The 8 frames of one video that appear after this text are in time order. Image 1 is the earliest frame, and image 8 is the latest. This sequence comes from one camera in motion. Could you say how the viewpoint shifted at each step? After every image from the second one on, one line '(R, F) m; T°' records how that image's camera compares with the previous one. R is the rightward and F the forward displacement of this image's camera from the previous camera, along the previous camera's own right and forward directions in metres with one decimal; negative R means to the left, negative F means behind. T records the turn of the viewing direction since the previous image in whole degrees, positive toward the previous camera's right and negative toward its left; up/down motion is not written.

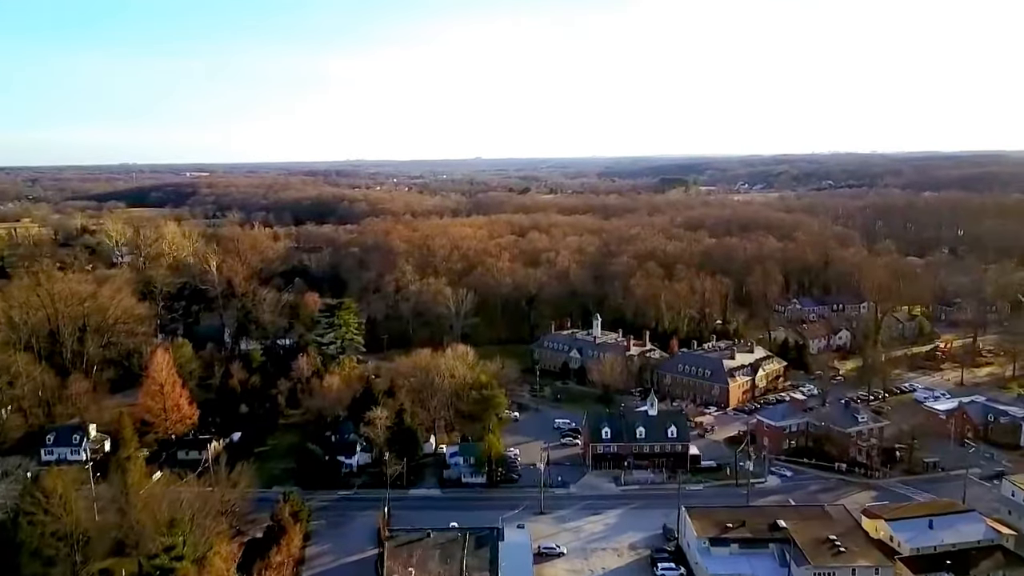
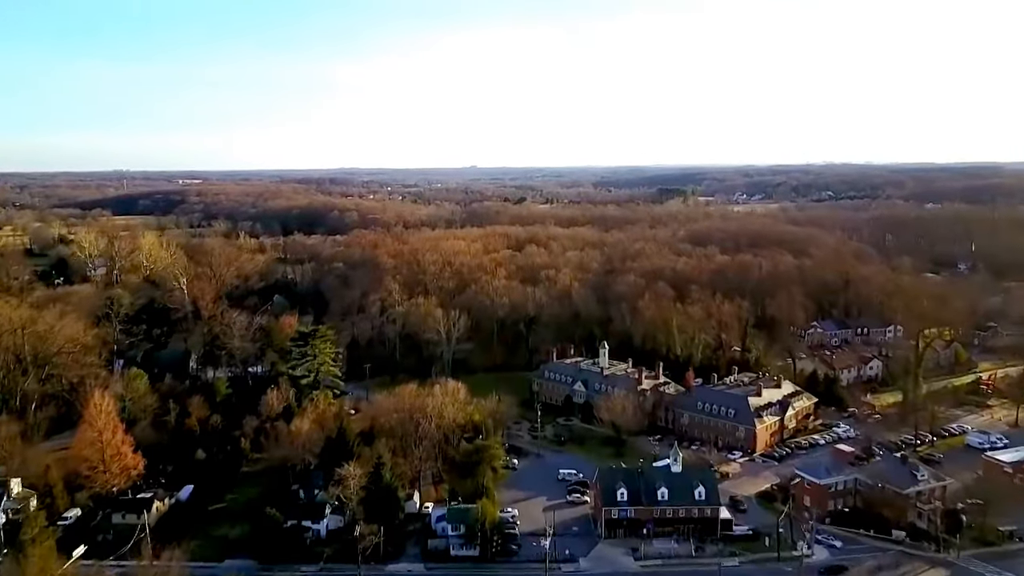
(-0.1, +4.1) m; 0°
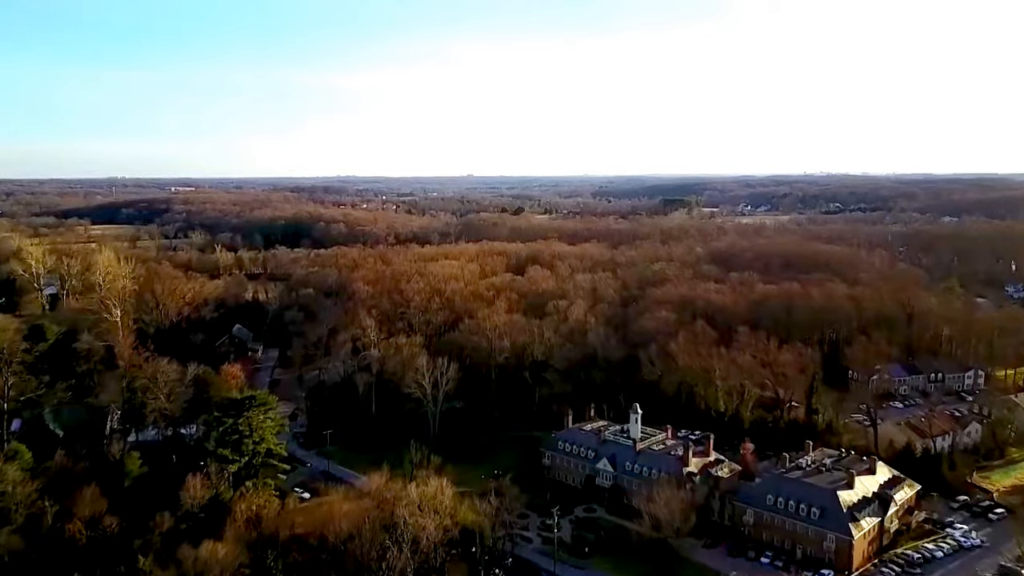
(-0.3, +8.1) m; 0°
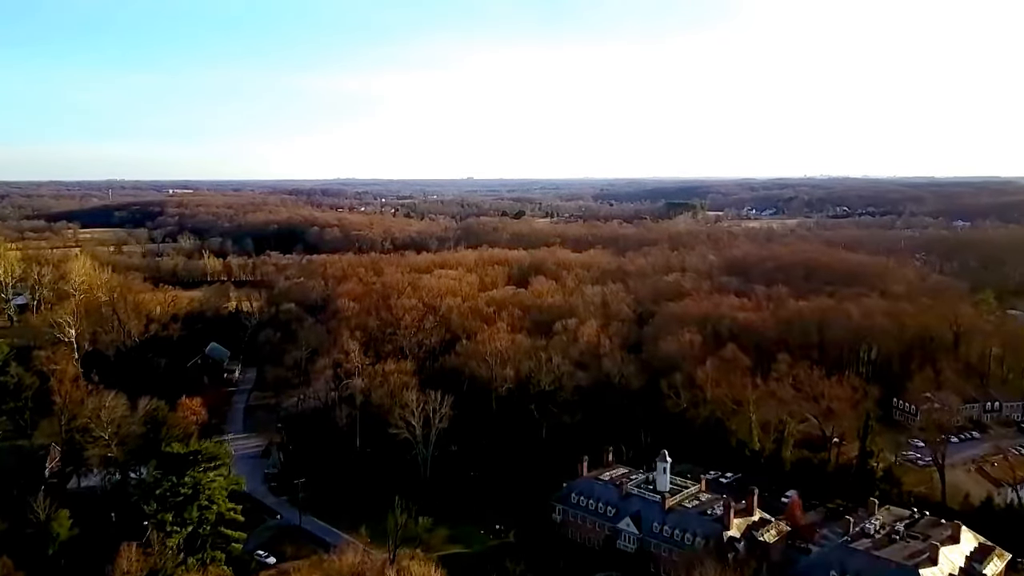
(-0.1, +4.3) m; 0°
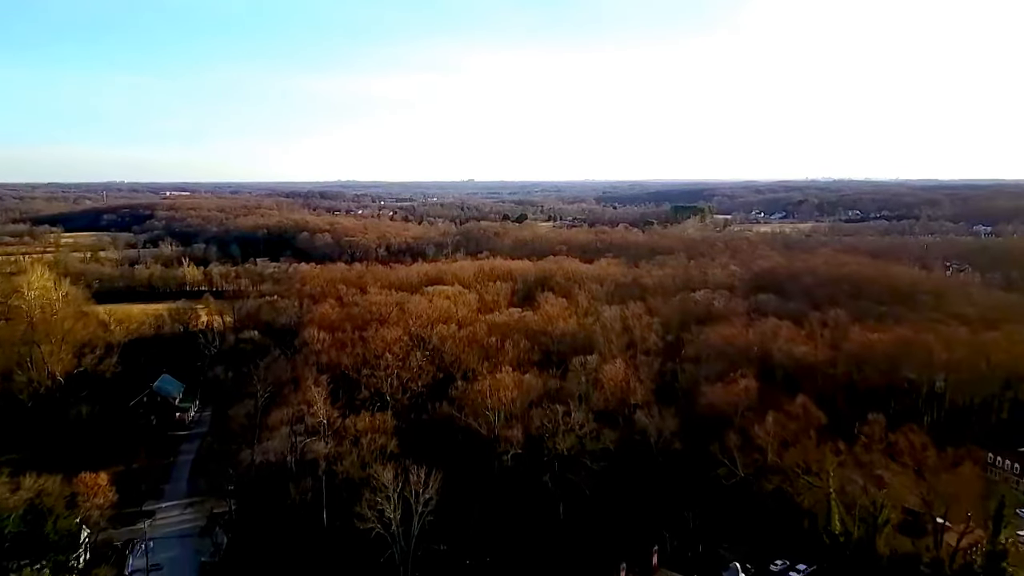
(-0.2, +6.6) m; 0°
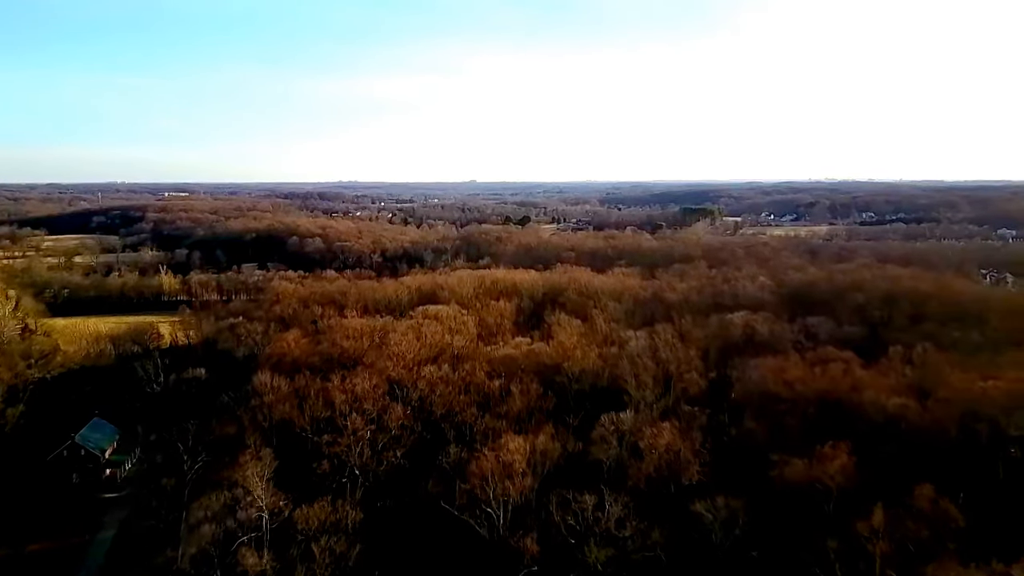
(-0.2, +6.7) m; 0°
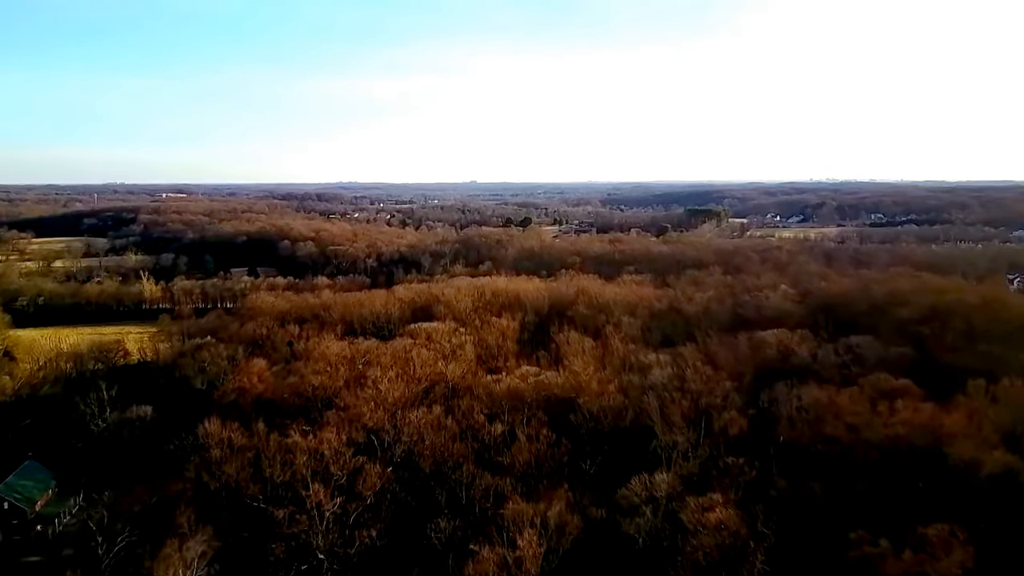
(-0.1, +4.5) m; 0°
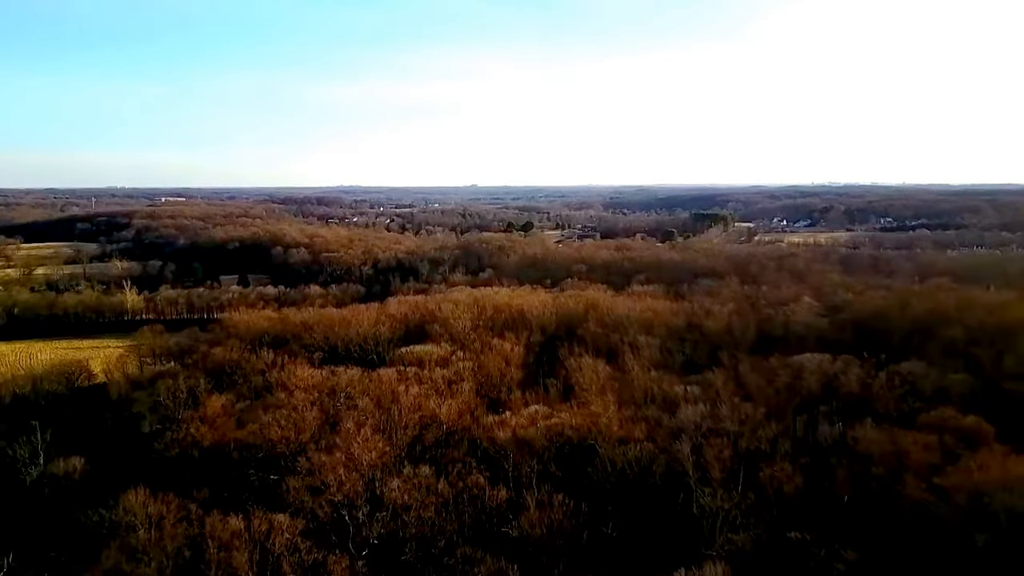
(-0.1, +4.0) m; 0°
